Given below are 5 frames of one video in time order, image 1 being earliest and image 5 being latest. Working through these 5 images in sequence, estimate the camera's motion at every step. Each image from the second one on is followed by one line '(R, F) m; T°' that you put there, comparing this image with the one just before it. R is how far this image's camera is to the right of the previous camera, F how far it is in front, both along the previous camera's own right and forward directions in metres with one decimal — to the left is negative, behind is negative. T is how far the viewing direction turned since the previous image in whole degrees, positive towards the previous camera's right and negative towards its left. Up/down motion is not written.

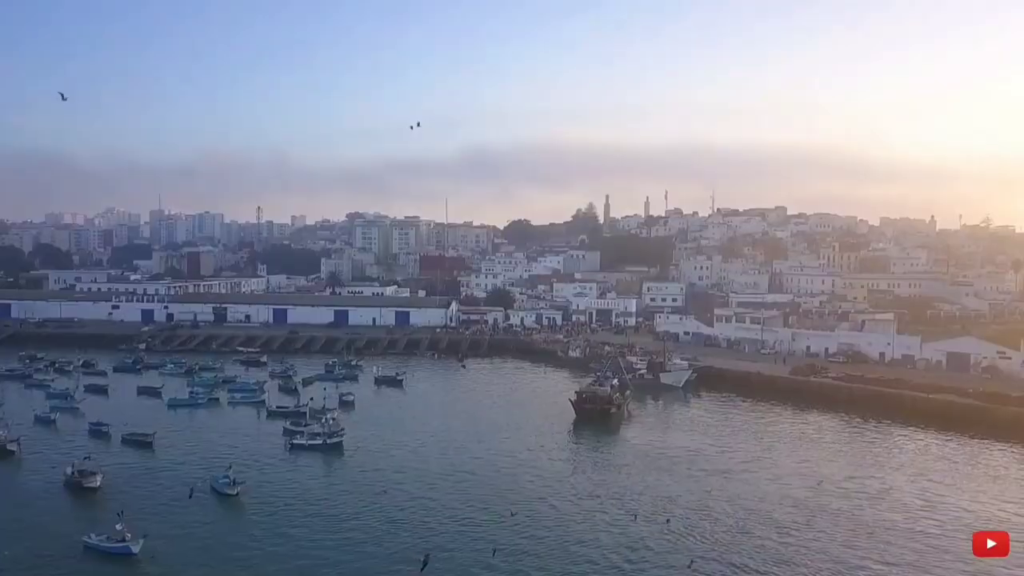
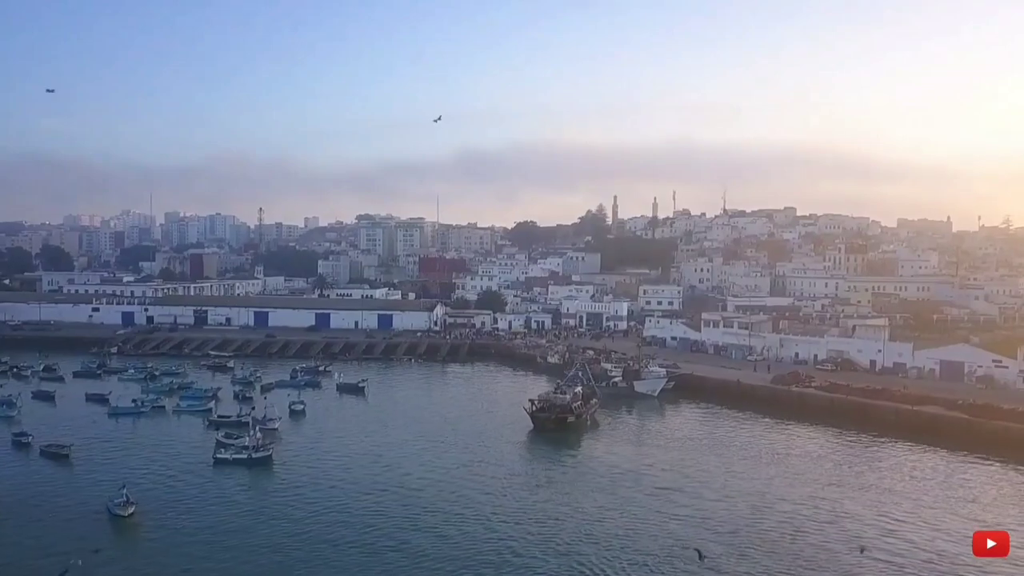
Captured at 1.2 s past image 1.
(+1.1, +0.9) m; -1°
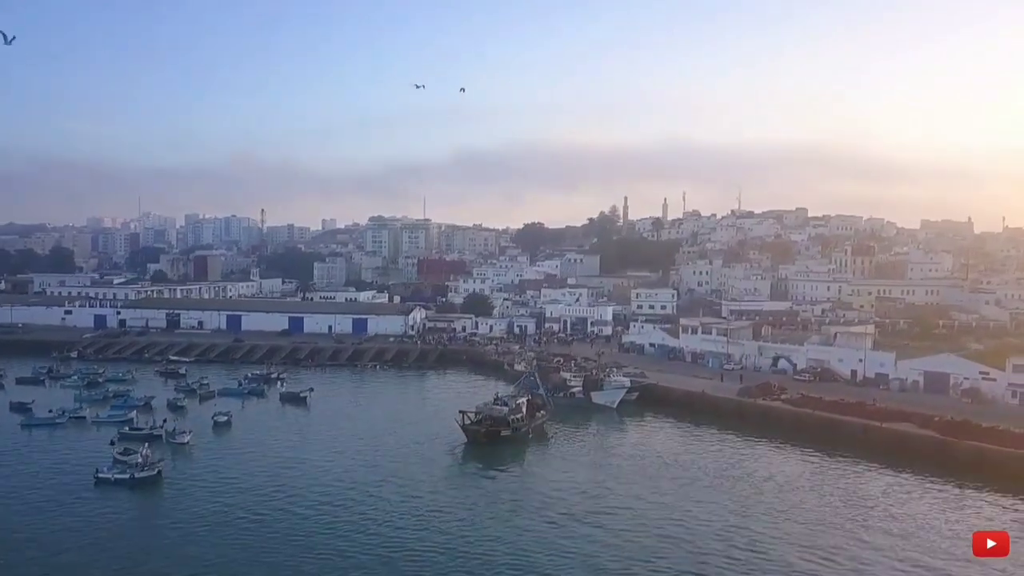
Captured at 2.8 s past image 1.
(+1.5, +1.2) m; -2°
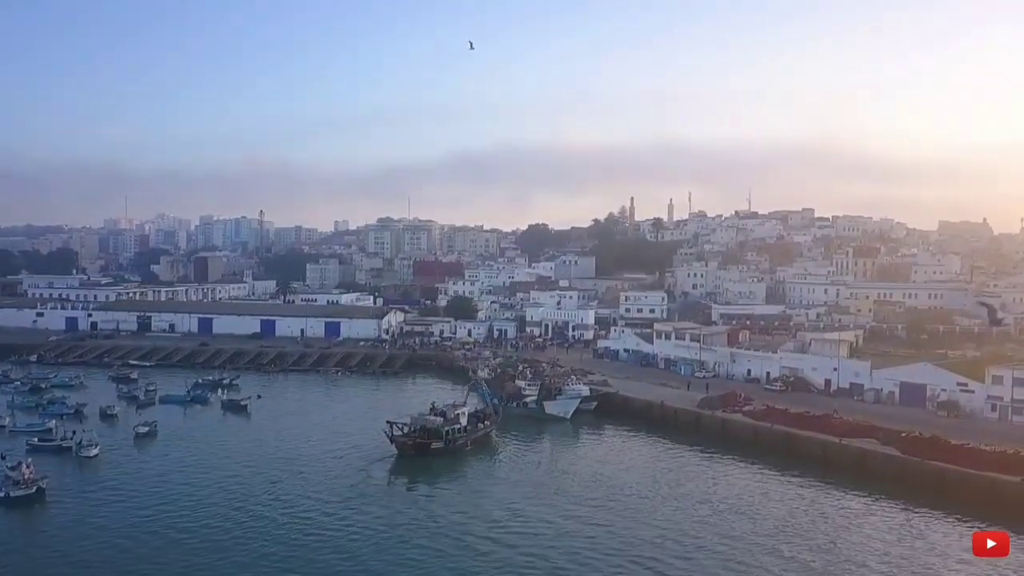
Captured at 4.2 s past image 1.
(+1.3, +1.0) m; -1°
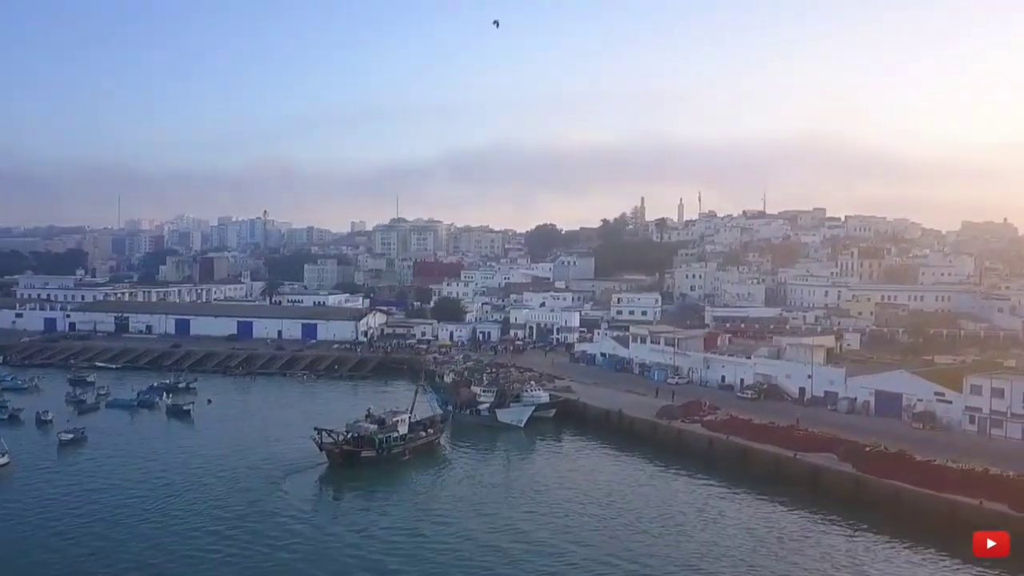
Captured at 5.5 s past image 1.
(+1.3, +0.9) m; -2°
